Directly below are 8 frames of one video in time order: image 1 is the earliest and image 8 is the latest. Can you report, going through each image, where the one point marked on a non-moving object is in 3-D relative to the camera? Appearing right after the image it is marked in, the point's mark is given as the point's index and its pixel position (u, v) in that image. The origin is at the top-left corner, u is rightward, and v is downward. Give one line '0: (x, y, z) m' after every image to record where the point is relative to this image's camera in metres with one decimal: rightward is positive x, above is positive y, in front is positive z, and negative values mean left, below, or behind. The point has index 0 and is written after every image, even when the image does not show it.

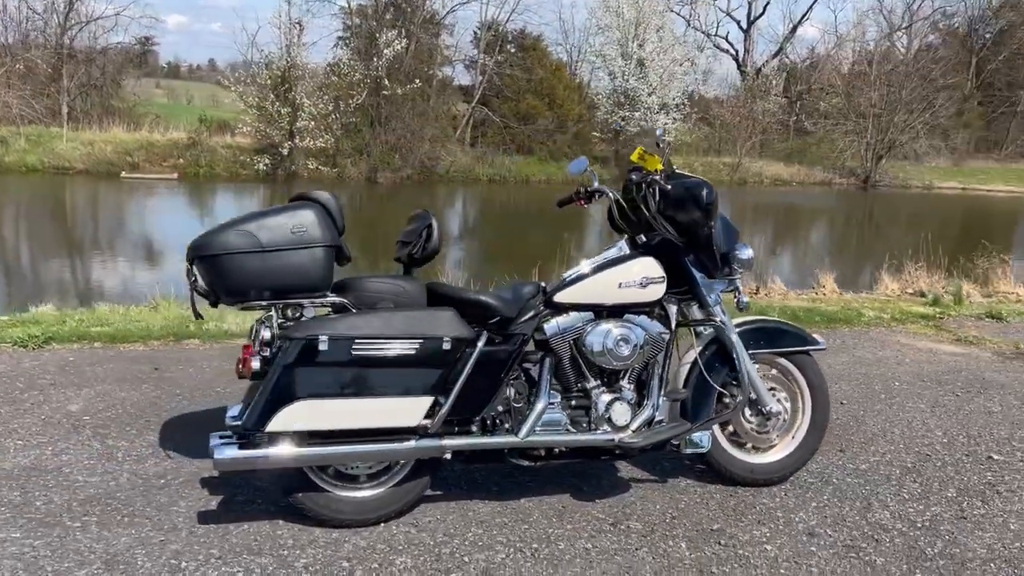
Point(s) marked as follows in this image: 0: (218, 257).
0: (-1.0, +0.1, +3.0) m
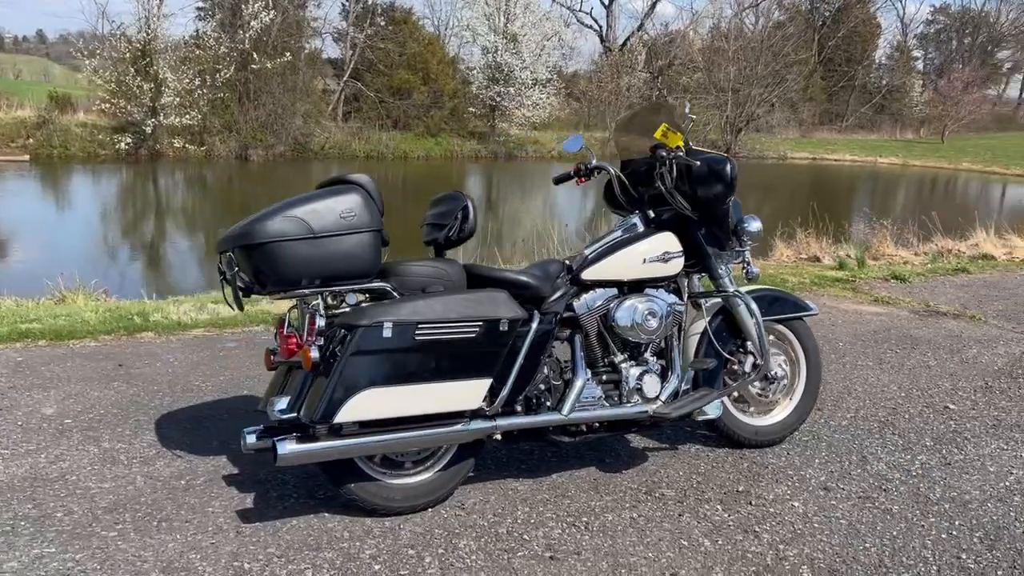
0: (-0.8, +0.1, +2.9) m
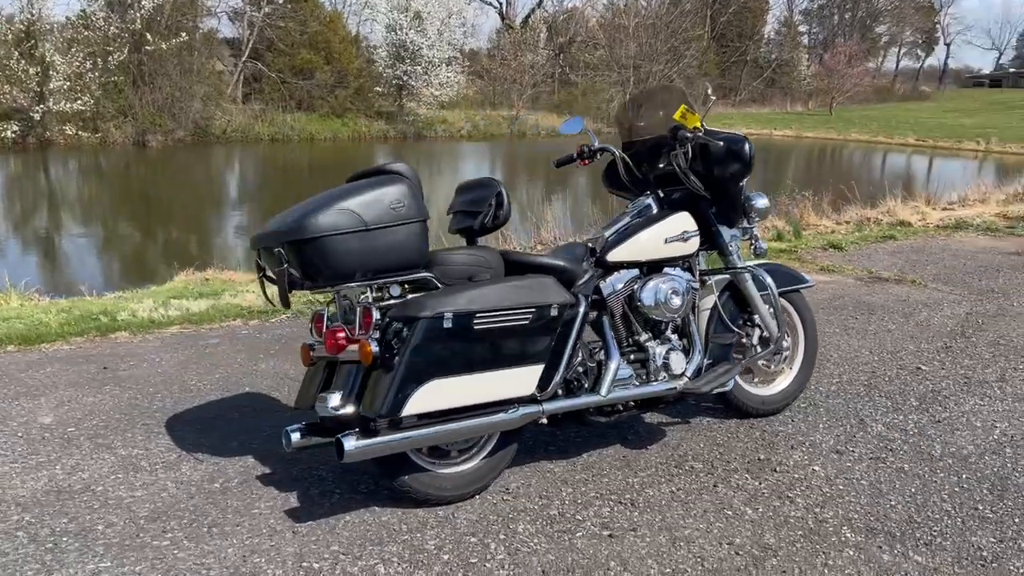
0: (-0.6, +0.2, +2.8) m
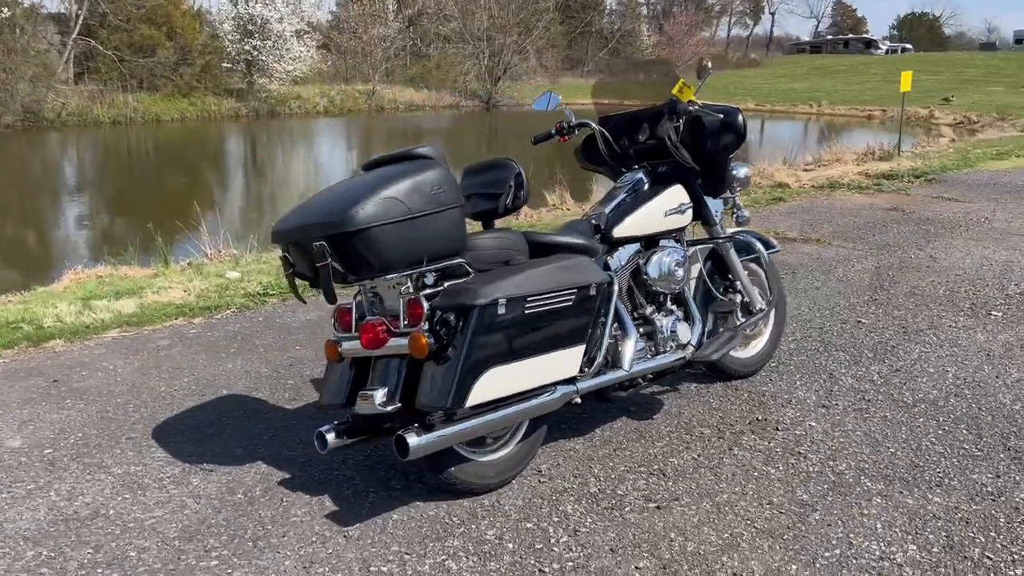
0: (-0.4, +0.2, +2.7) m
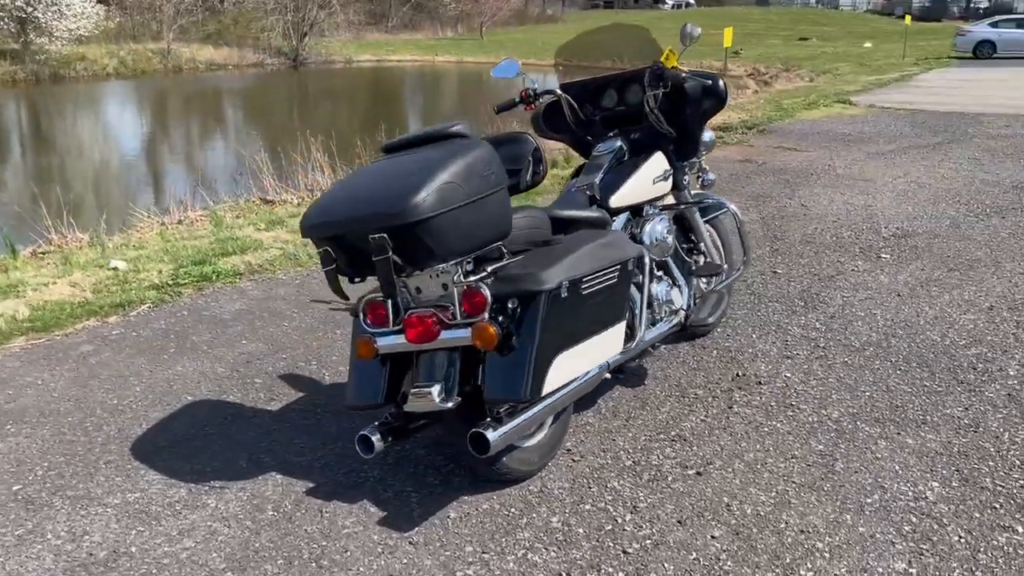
0: (-0.2, +0.2, +2.5) m
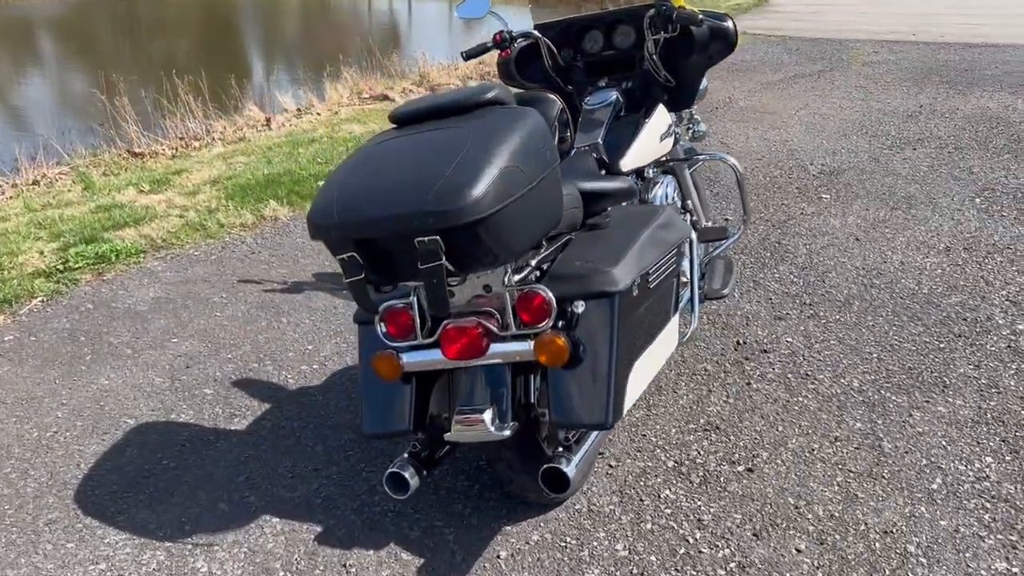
0: (0.0, +0.2, +2.0) m
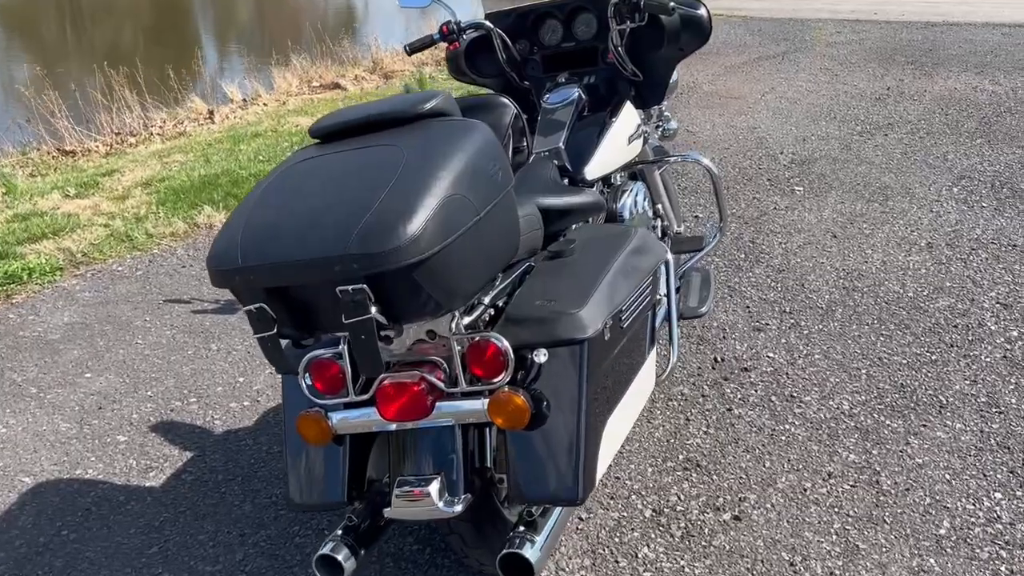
0: (-0.2, +0.1, +1.6) m
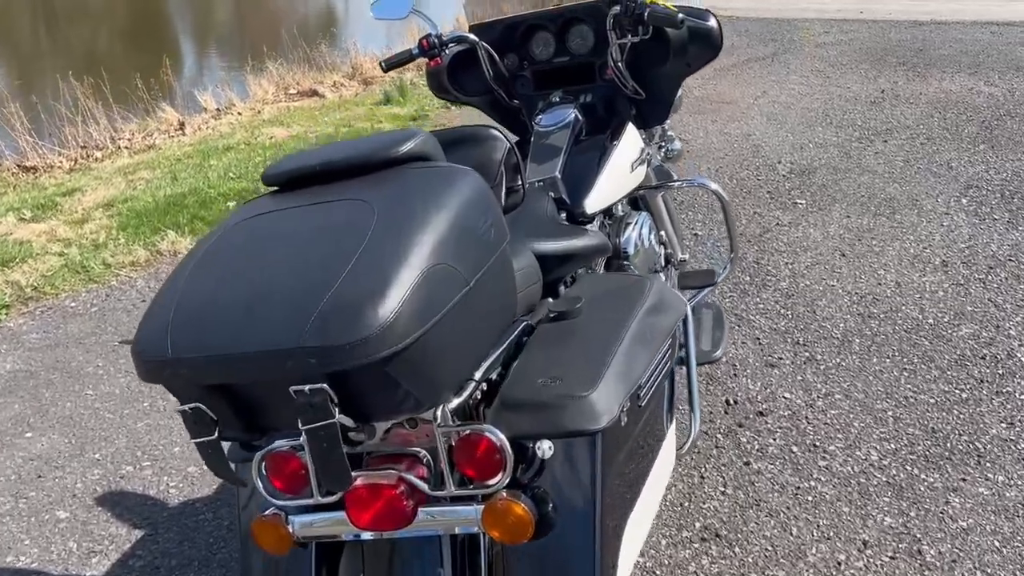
0: (-0.2, -0.1, +1.3) m
